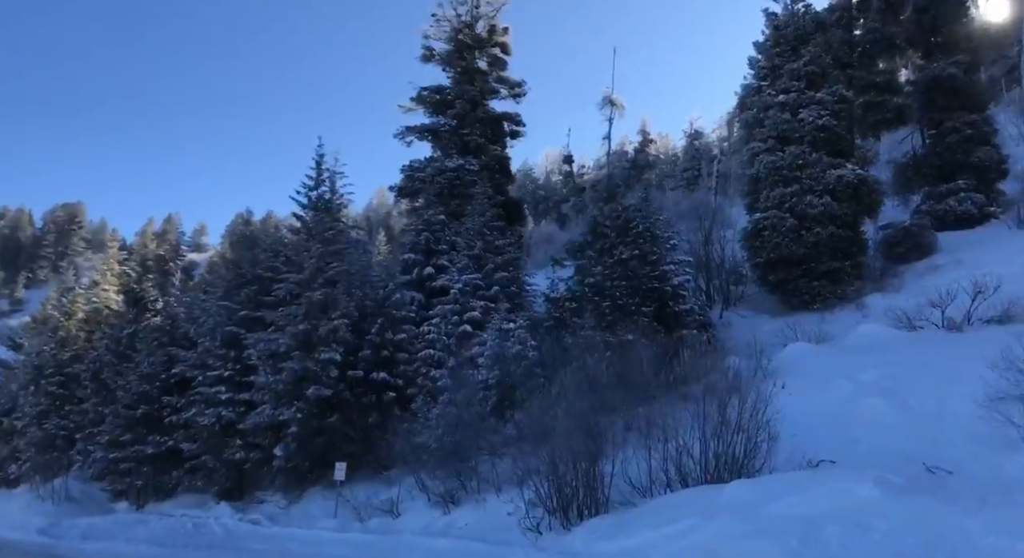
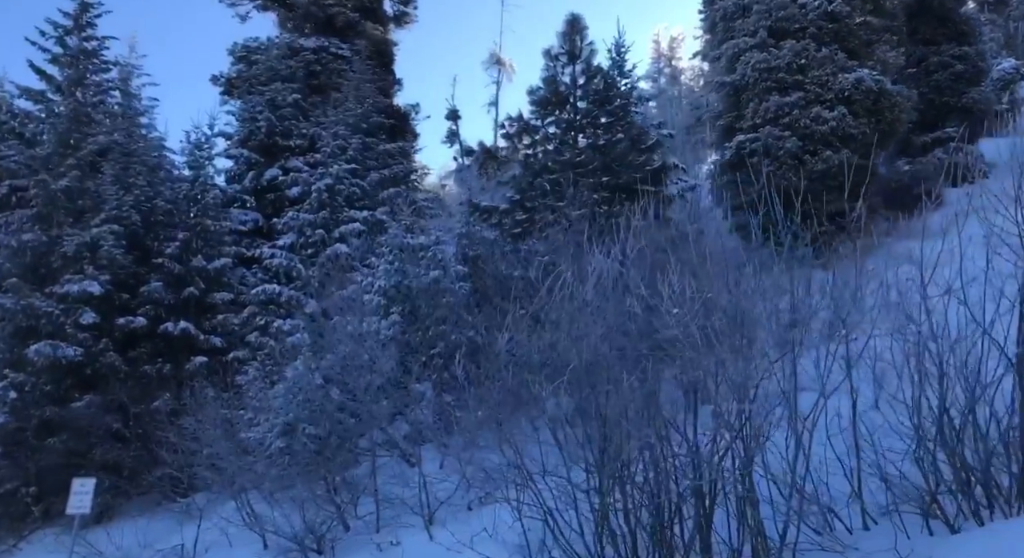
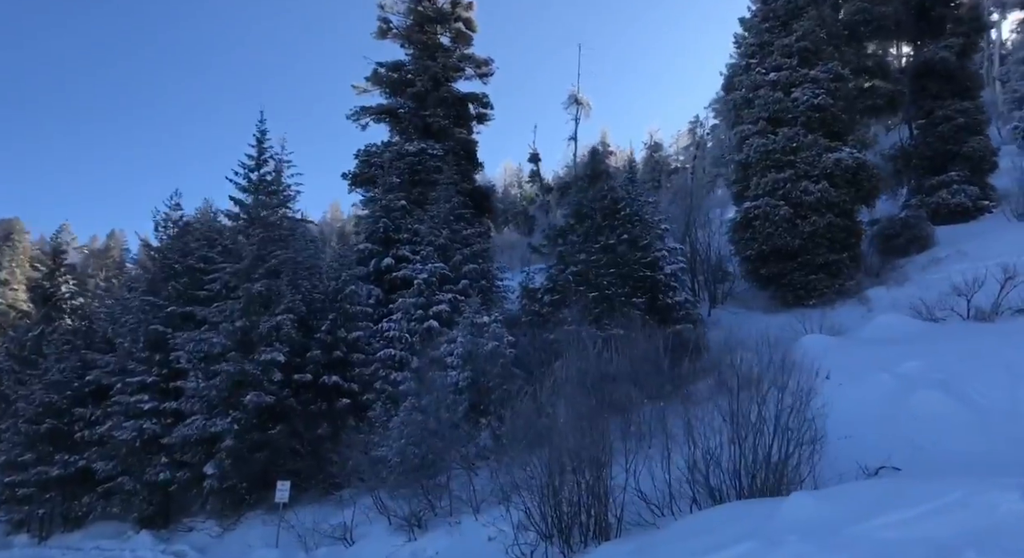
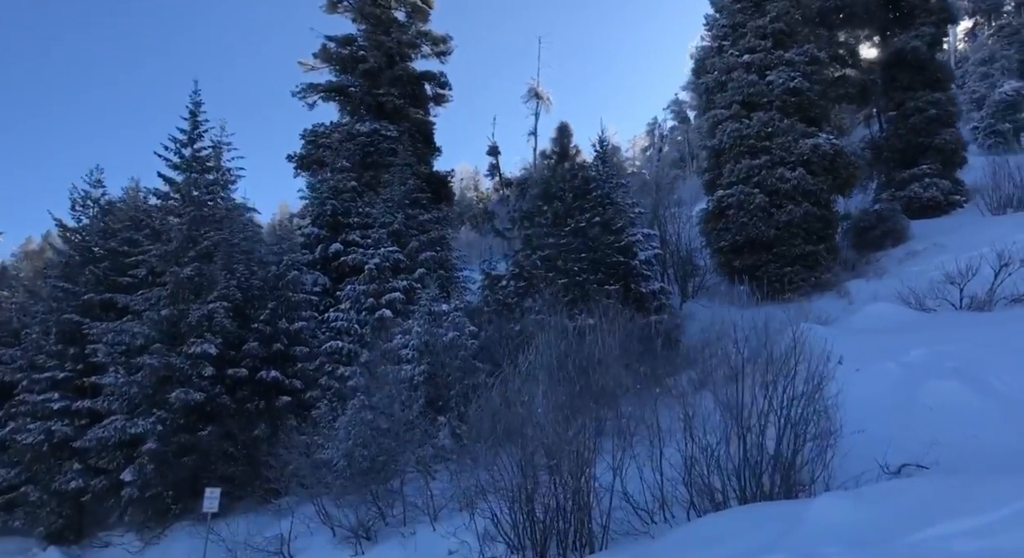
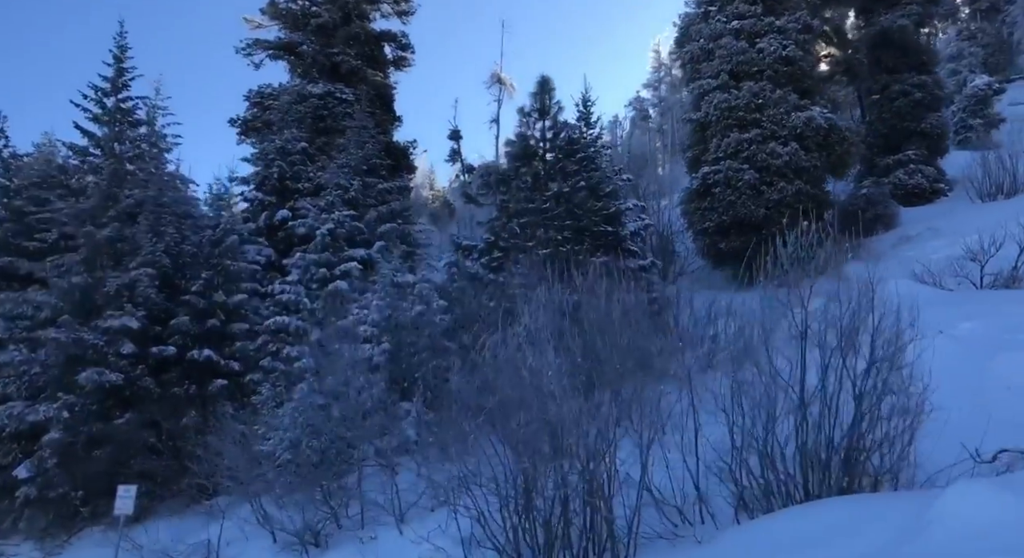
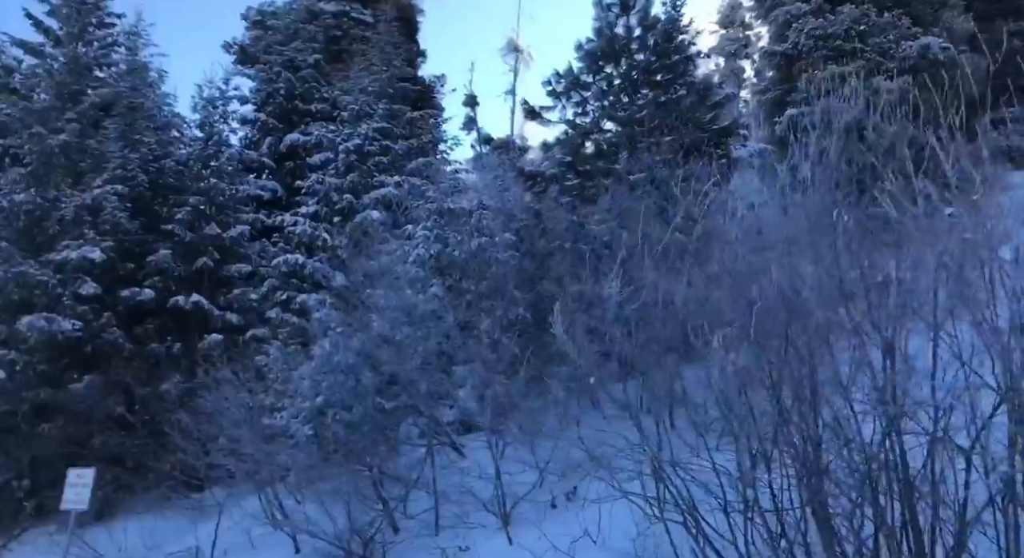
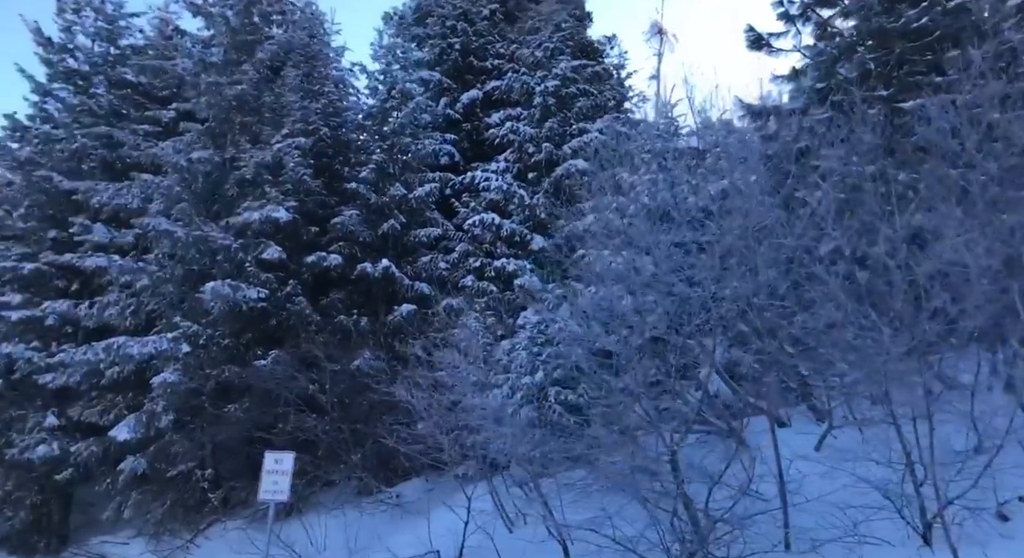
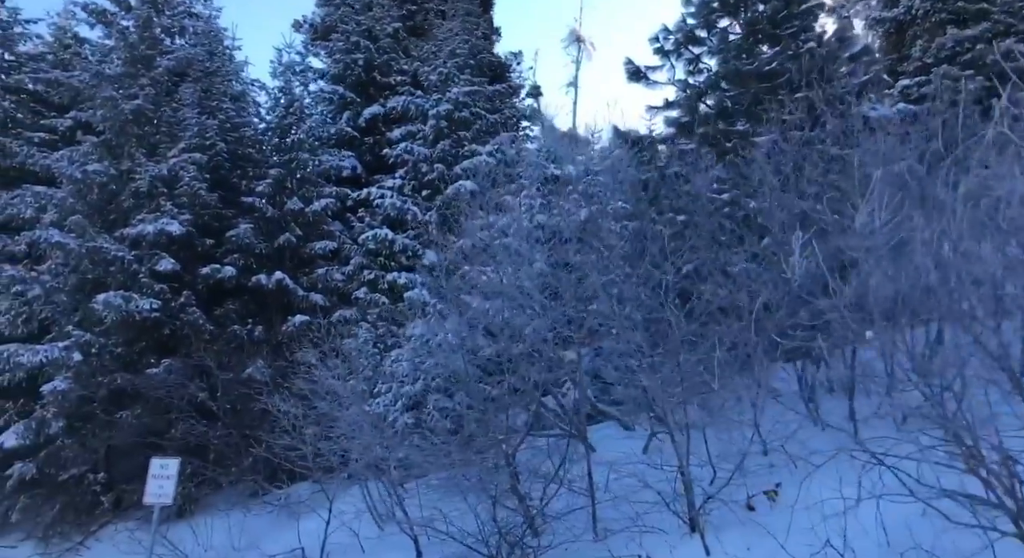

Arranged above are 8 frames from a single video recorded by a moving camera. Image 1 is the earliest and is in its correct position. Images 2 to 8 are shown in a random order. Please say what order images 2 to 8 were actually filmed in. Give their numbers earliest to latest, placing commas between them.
3, 4, 5, 2, 6, 8, 7
